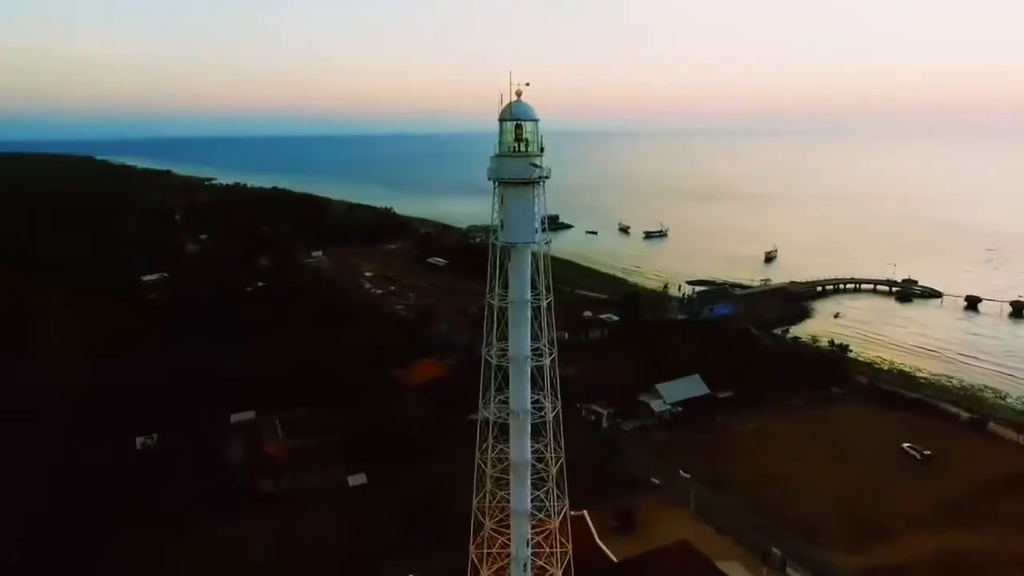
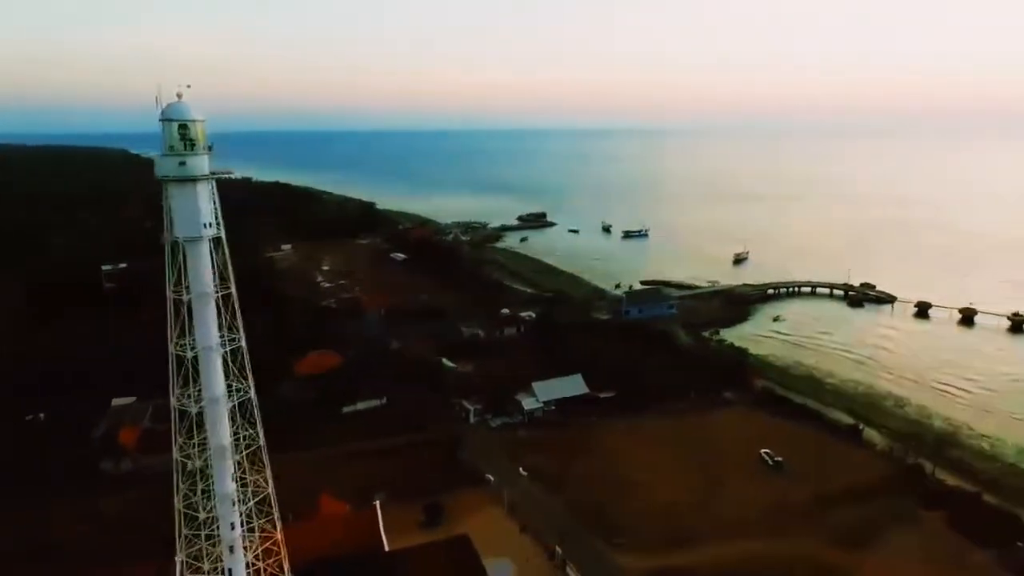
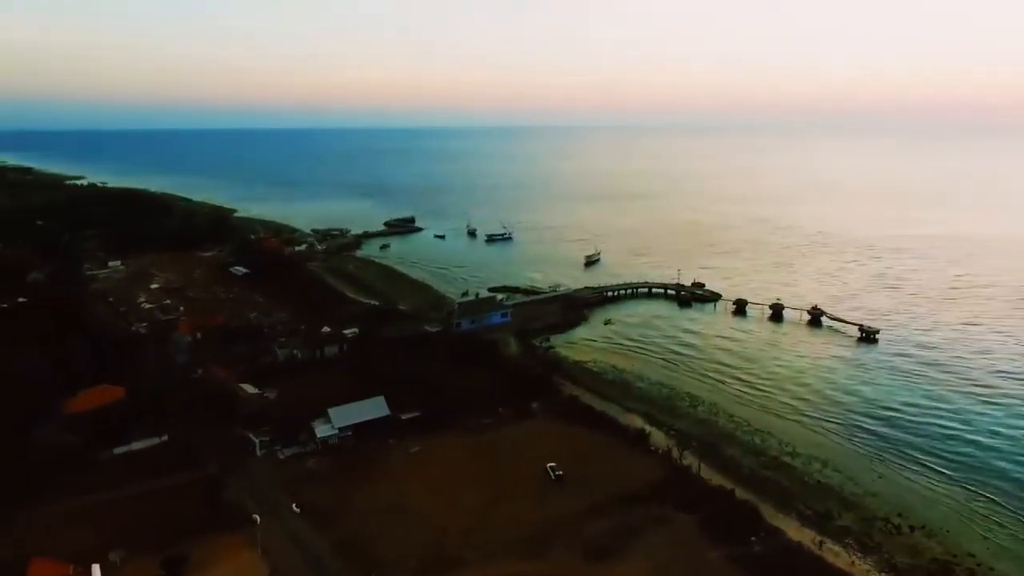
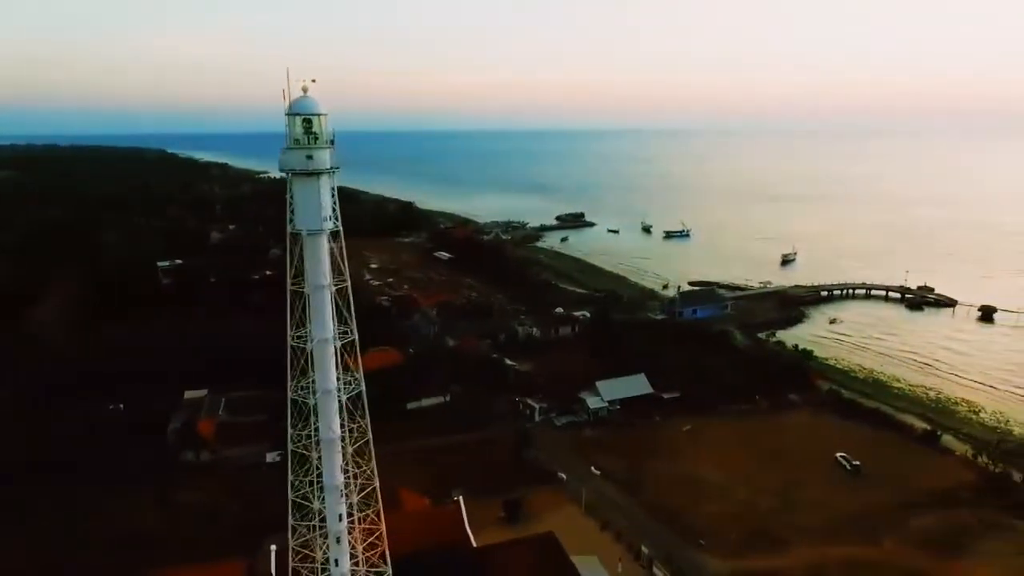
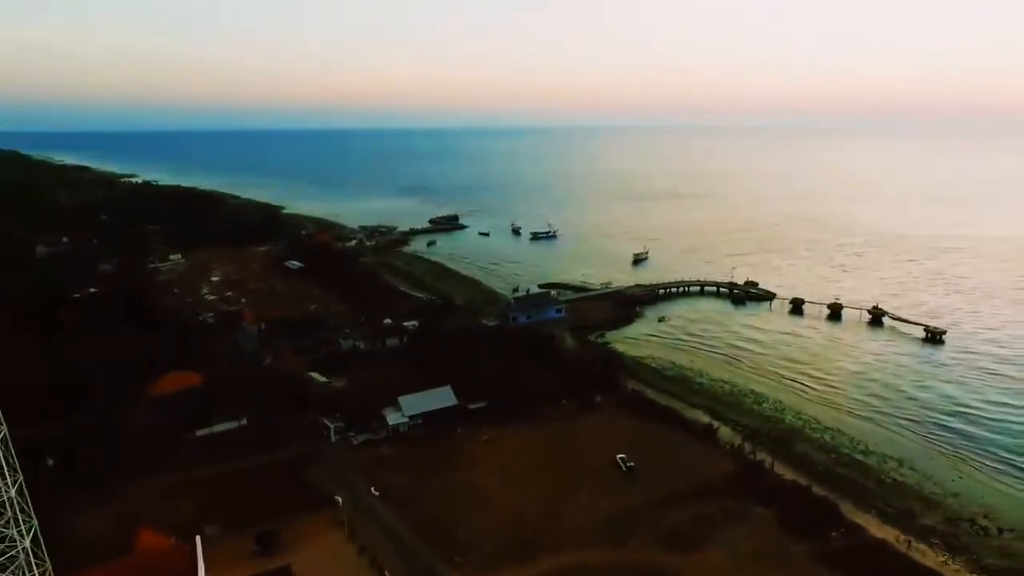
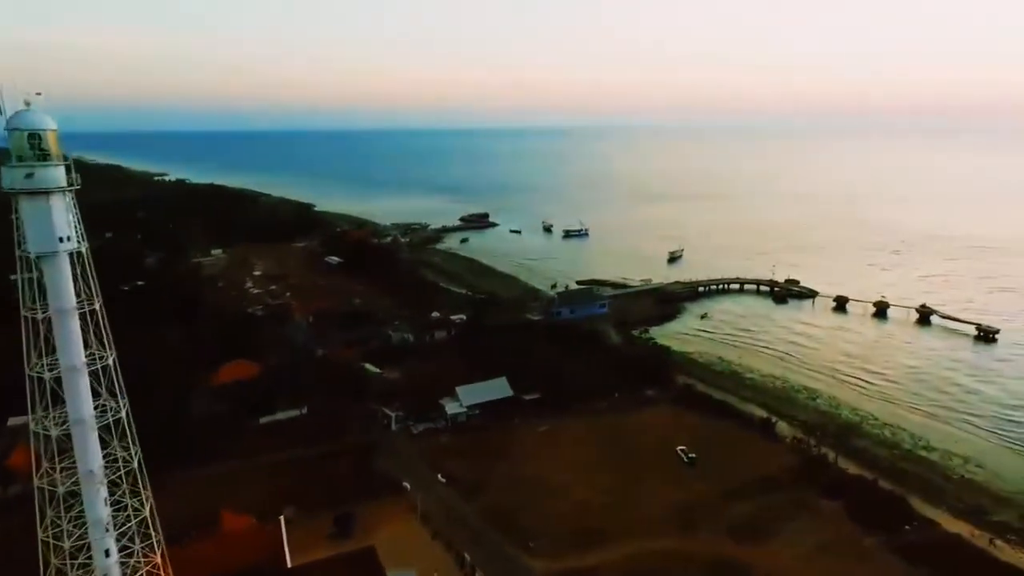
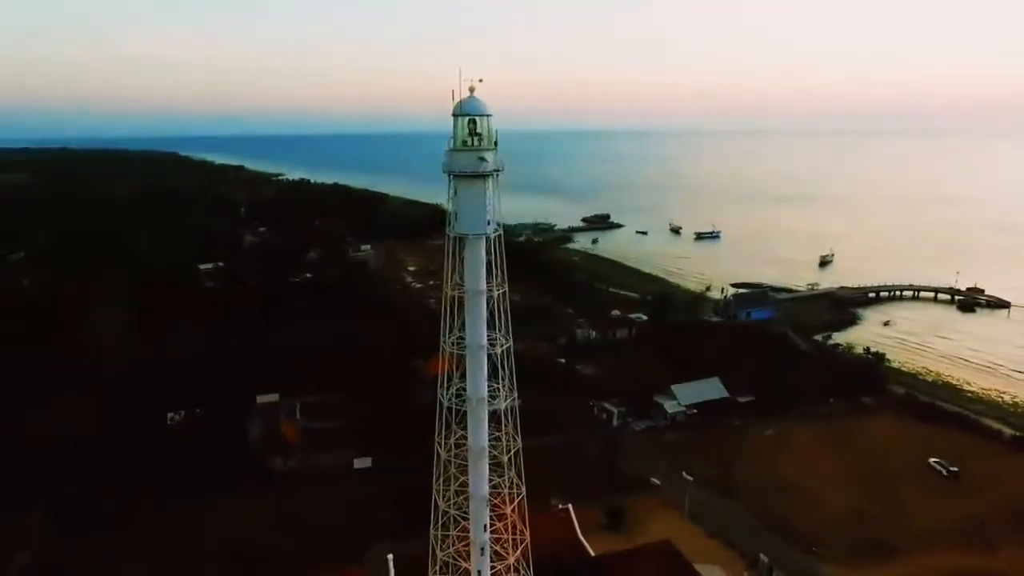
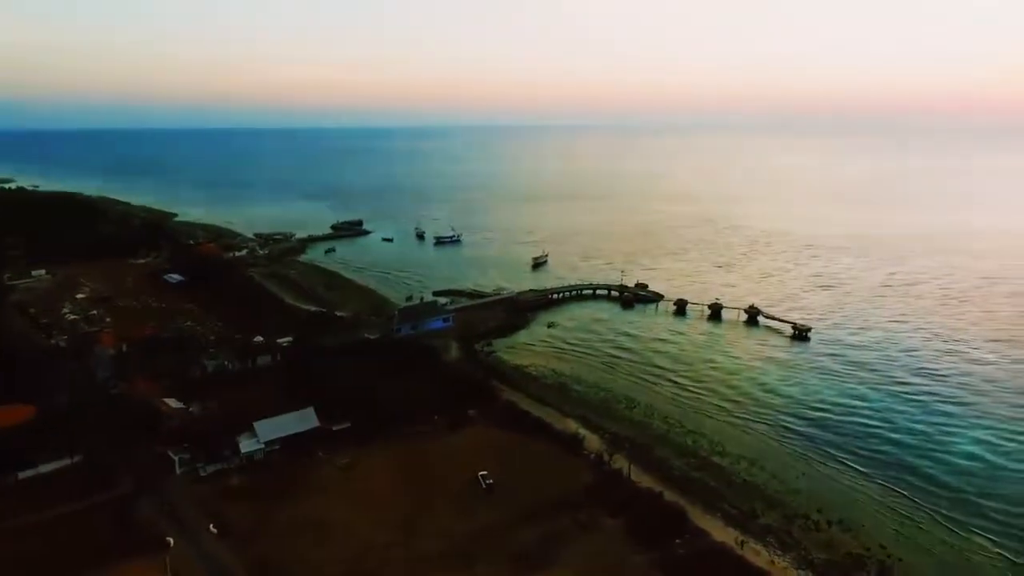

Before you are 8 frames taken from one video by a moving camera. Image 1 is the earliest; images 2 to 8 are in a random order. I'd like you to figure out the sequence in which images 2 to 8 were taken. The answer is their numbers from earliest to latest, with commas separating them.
7, 4, 2, 6, 5, 3, 8
